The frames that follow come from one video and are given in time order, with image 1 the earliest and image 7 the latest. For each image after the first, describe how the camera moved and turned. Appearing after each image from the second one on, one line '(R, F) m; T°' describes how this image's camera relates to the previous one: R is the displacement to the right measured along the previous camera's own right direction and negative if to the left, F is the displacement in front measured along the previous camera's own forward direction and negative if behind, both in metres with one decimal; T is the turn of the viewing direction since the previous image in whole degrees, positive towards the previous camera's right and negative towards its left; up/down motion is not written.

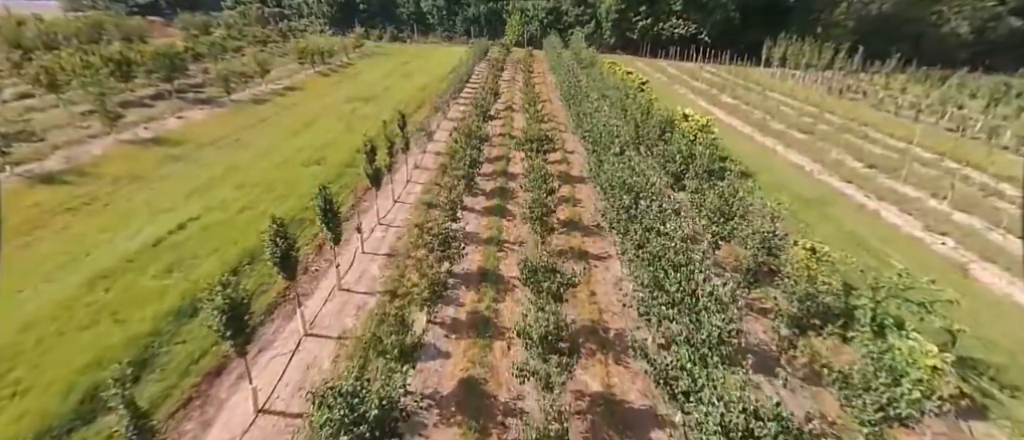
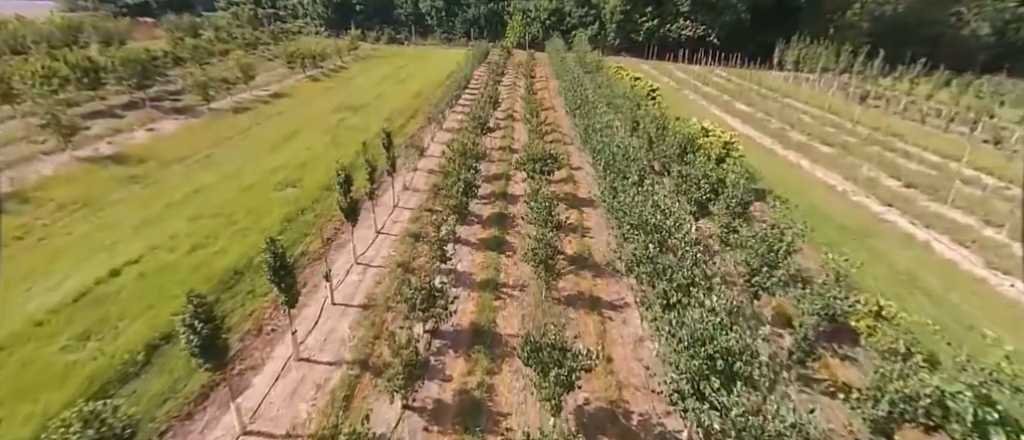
(+0.1, +2.5) m; 0°
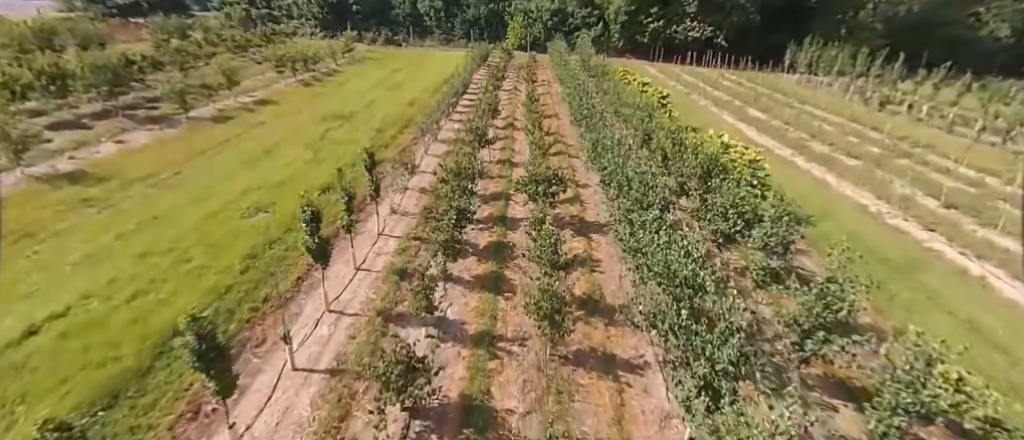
(+0.1, +2.2) m; 0°
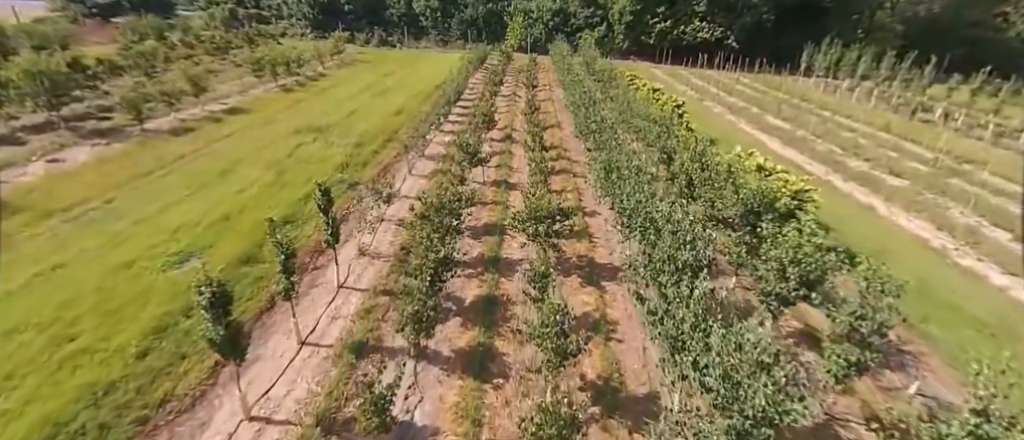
(+0.2, +3.4) m; 0°
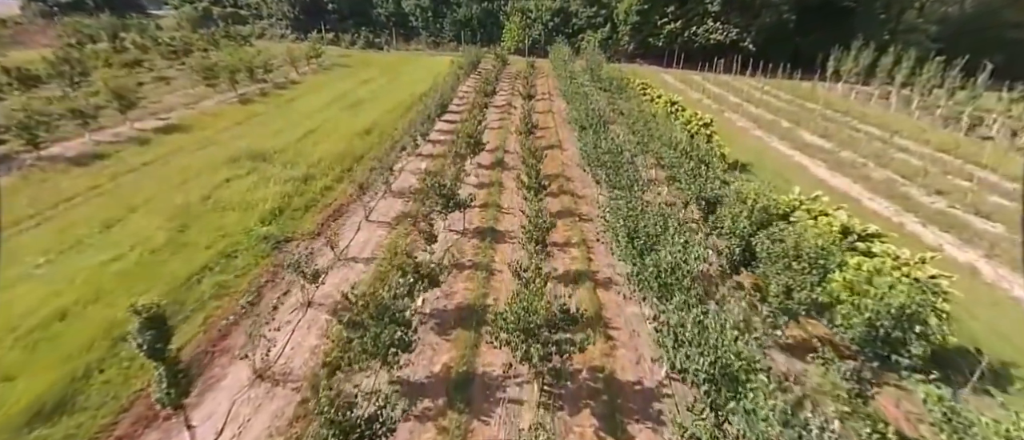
(+0.5, +5.3) m; 0°
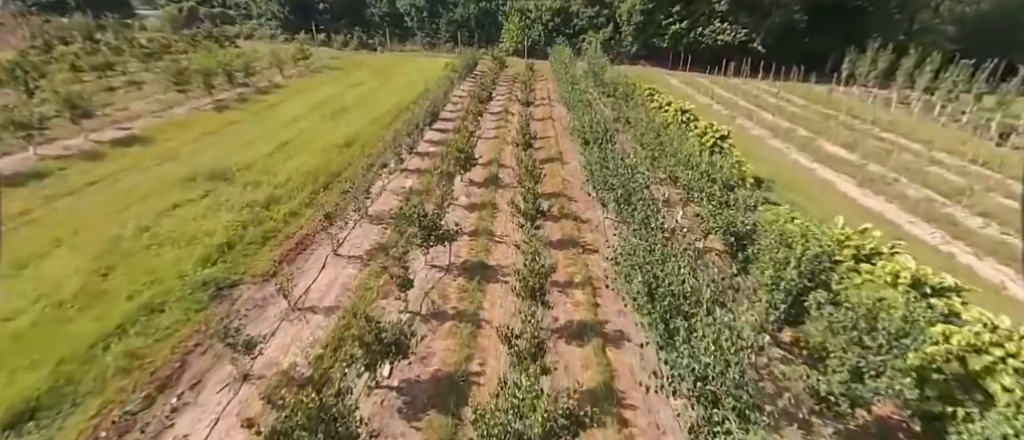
(+0.3, +2.5) m; 0°
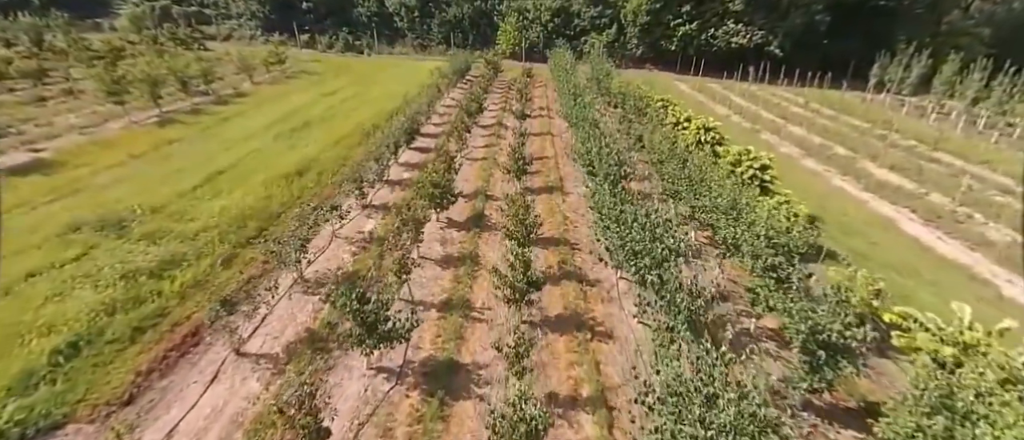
(+0.5, +4.5) m; 0°
